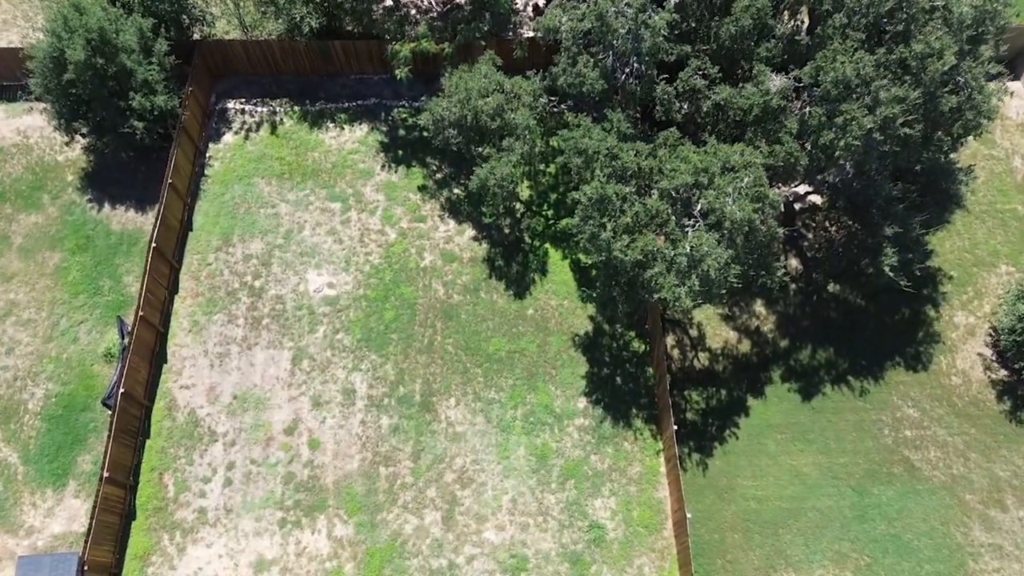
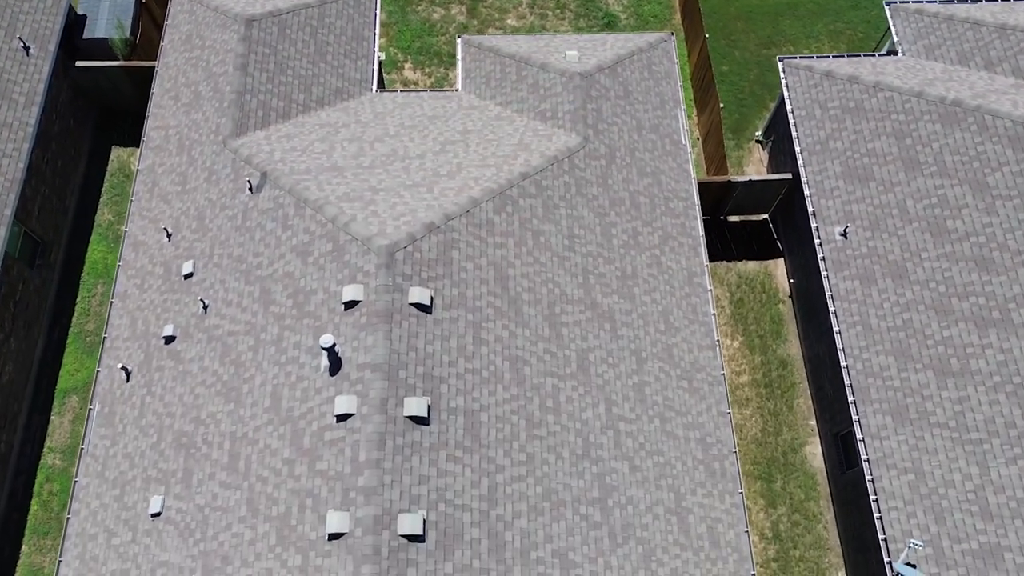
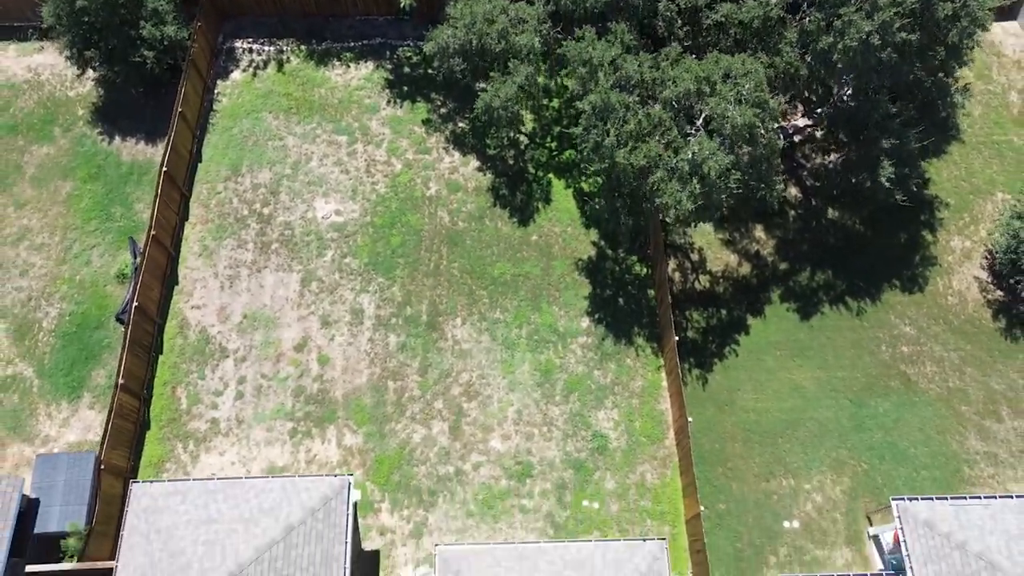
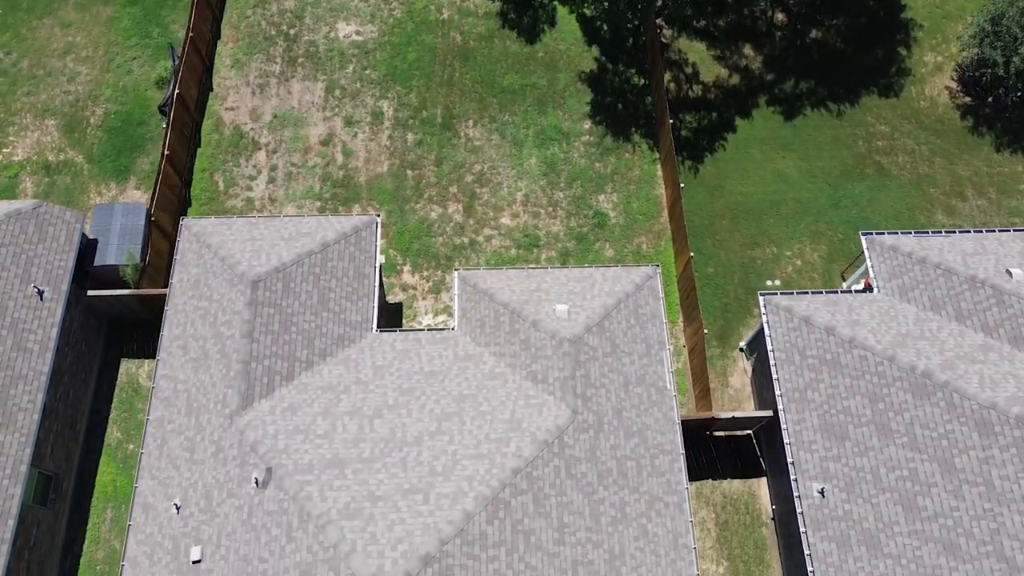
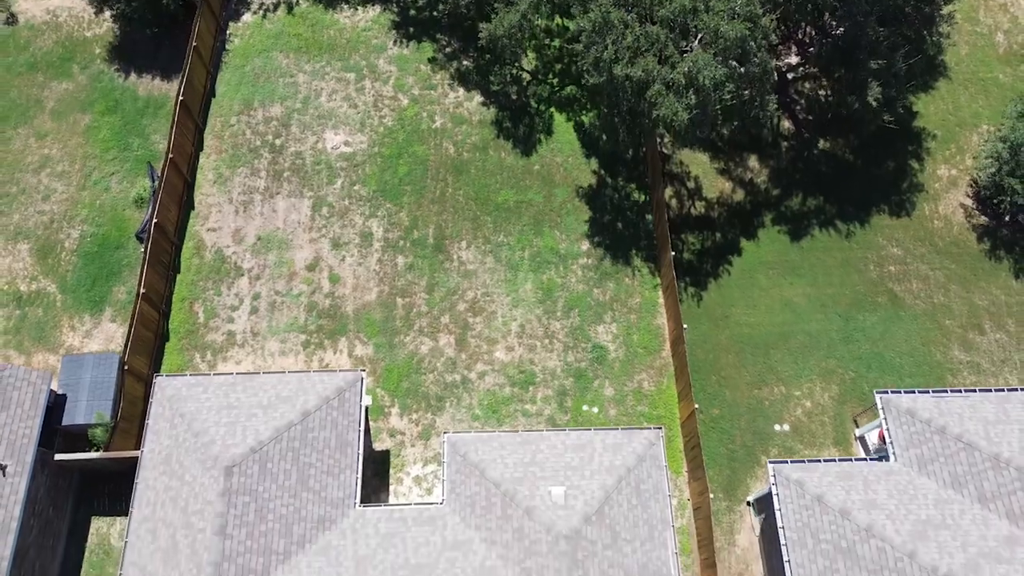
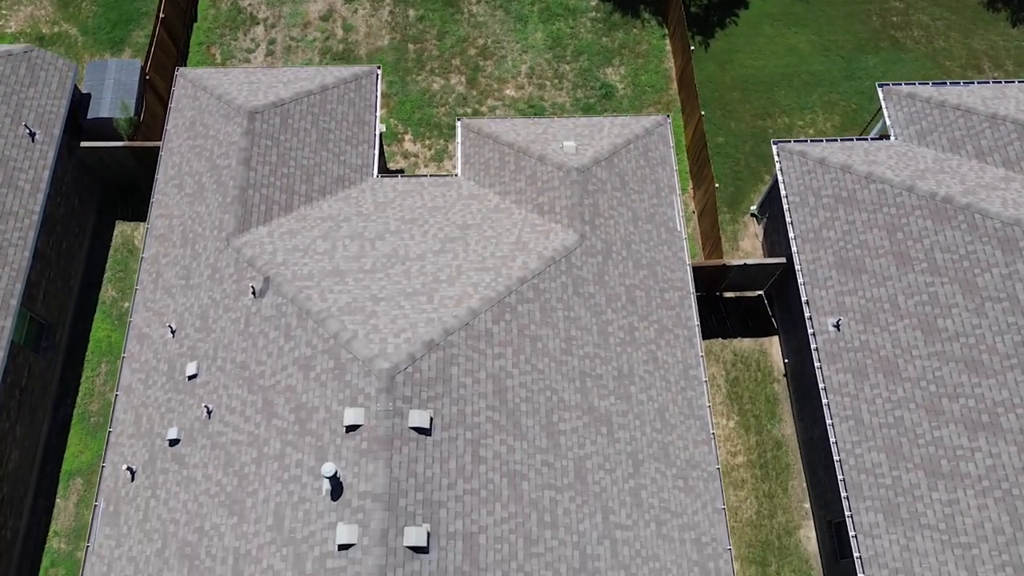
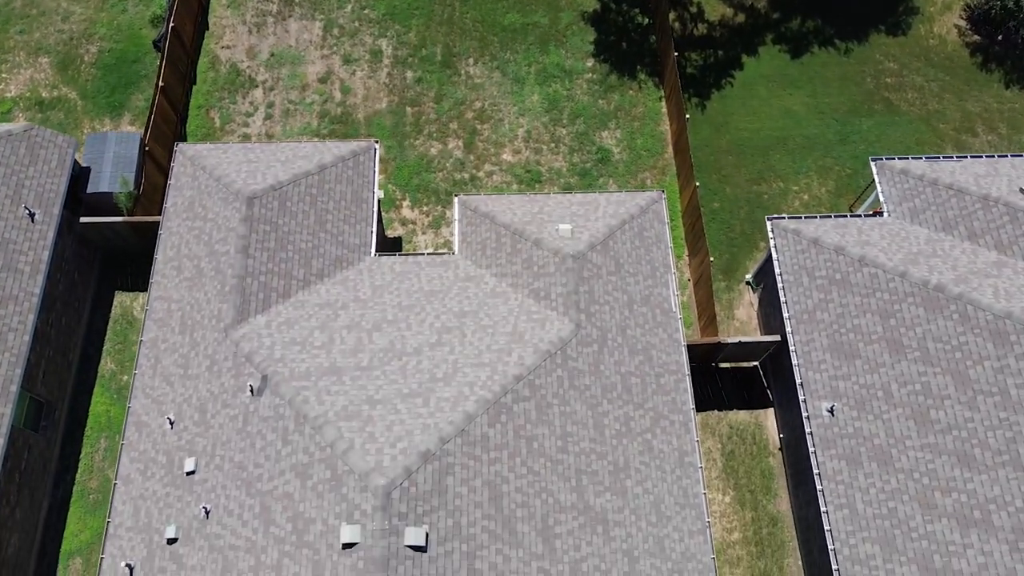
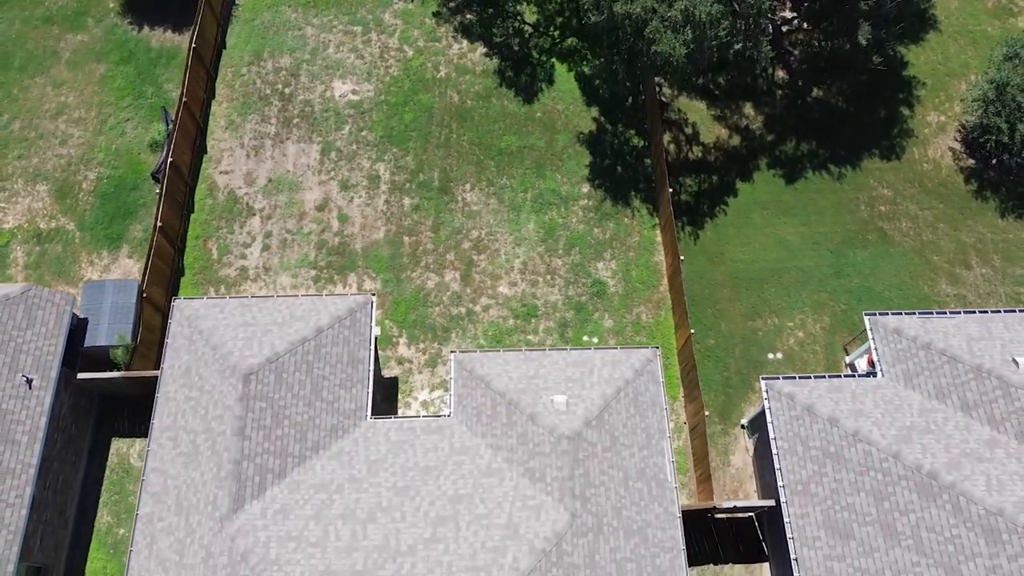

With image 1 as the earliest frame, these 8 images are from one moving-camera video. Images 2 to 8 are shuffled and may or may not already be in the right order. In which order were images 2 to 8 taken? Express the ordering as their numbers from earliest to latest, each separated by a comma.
3, 5, 8, 4, 7, 6, 2
